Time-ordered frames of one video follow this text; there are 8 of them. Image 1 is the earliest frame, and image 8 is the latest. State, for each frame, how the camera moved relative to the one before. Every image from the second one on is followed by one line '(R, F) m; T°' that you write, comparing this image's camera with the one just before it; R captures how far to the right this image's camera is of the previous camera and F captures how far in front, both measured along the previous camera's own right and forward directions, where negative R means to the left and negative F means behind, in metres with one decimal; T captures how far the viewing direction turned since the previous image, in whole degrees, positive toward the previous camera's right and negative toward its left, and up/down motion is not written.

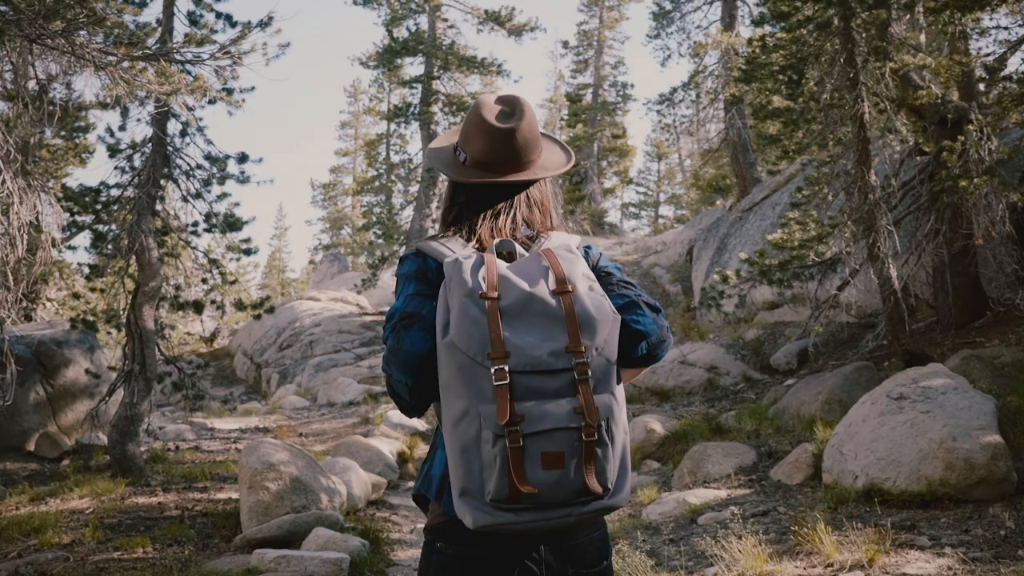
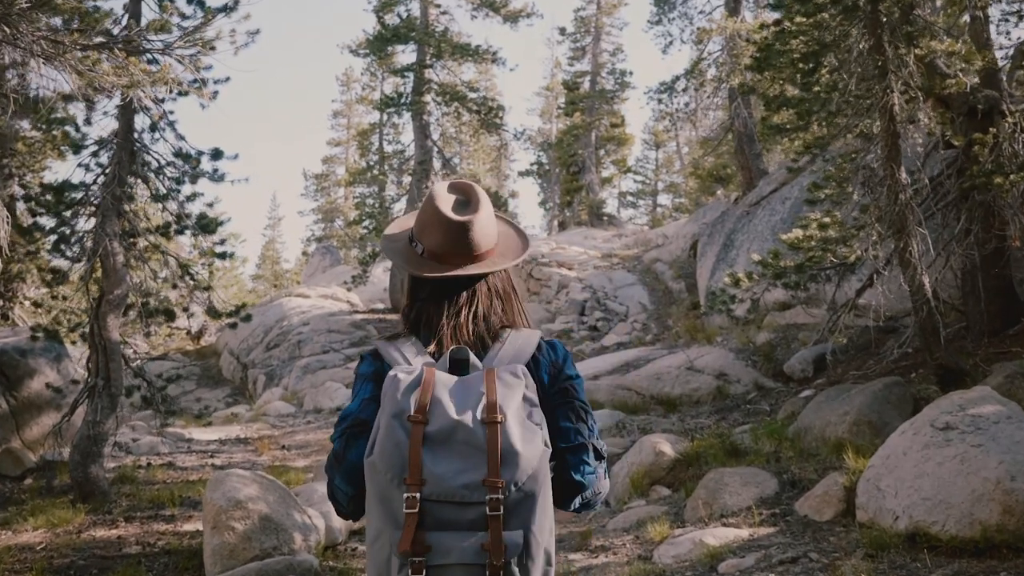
(0.0, +0.7) m; 0°
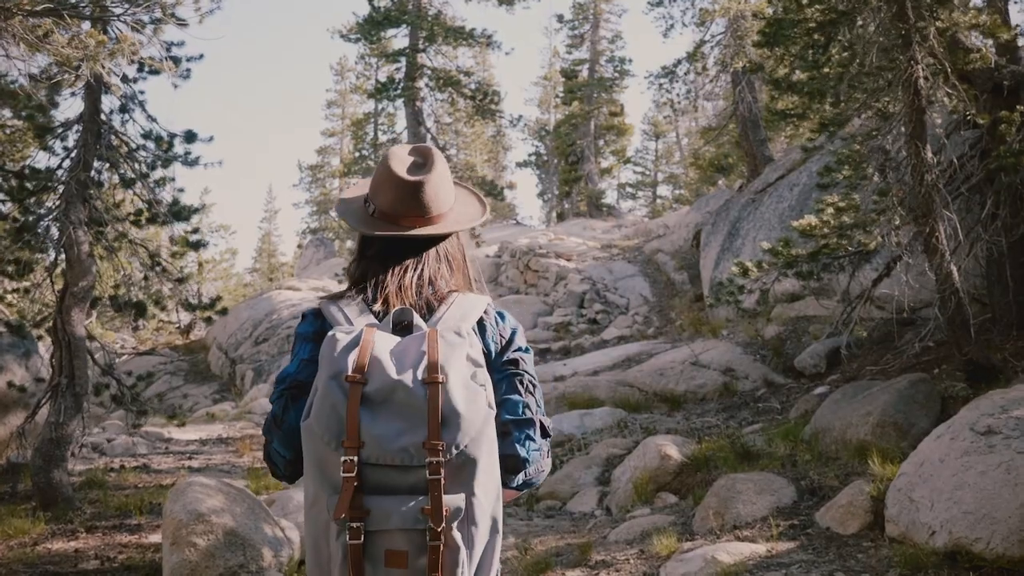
(+0.1, +0.6) m; 0°
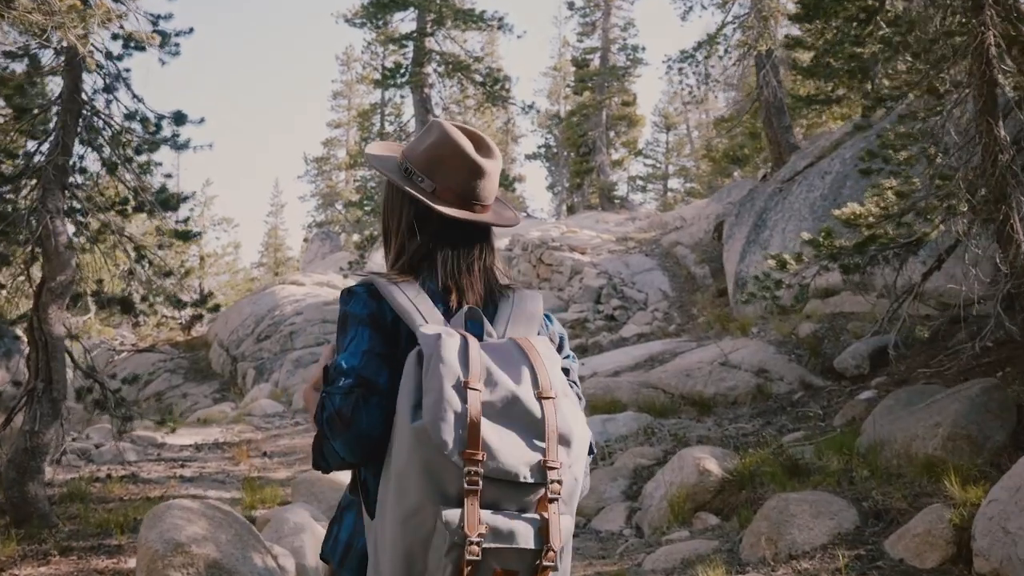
(-0.1, +0.7) m; -1°
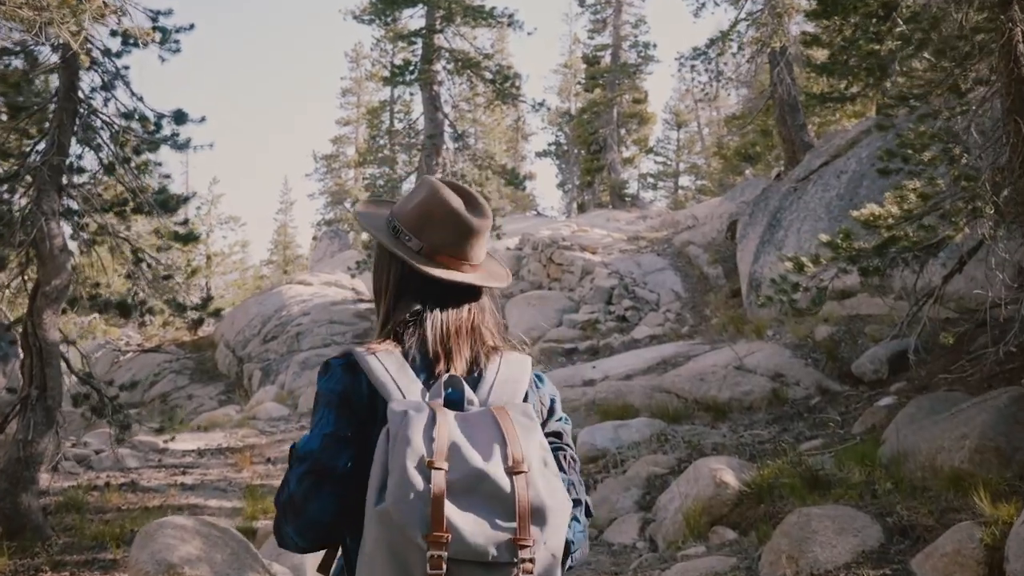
(0.0, +0.2) m; -1°
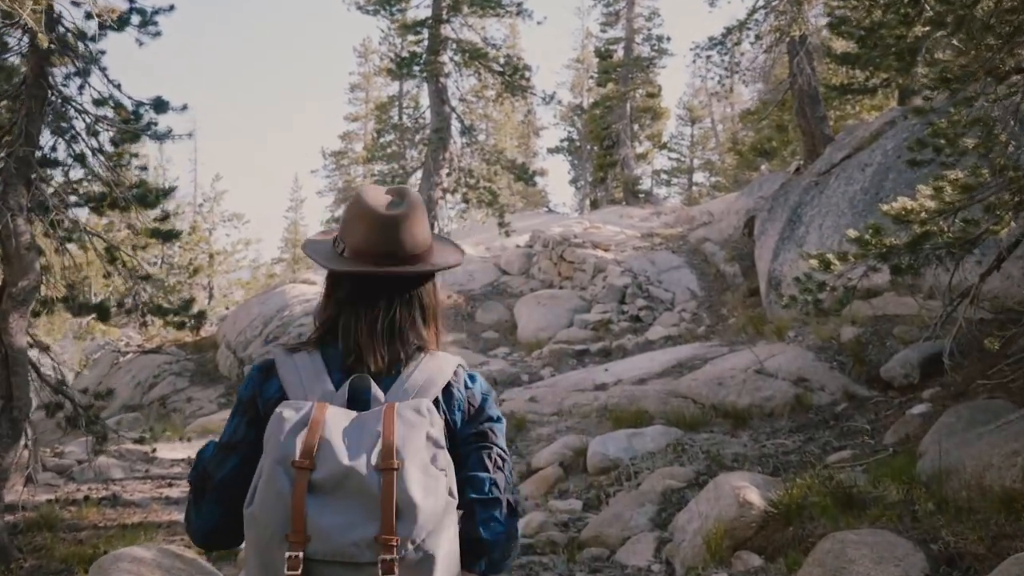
(+0.1, +0.5) m; -1°
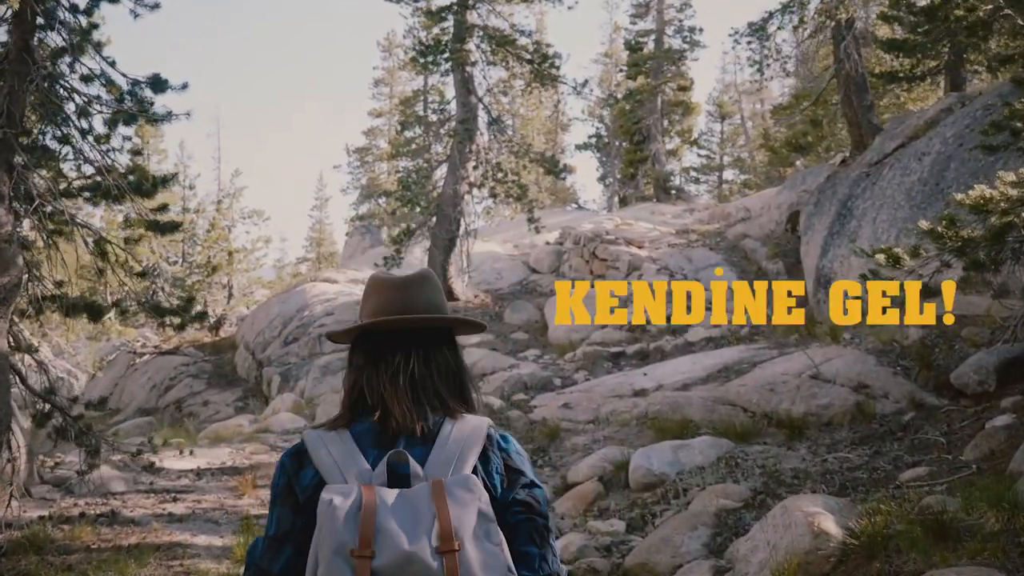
(-0.1, +0.7) m; -2°
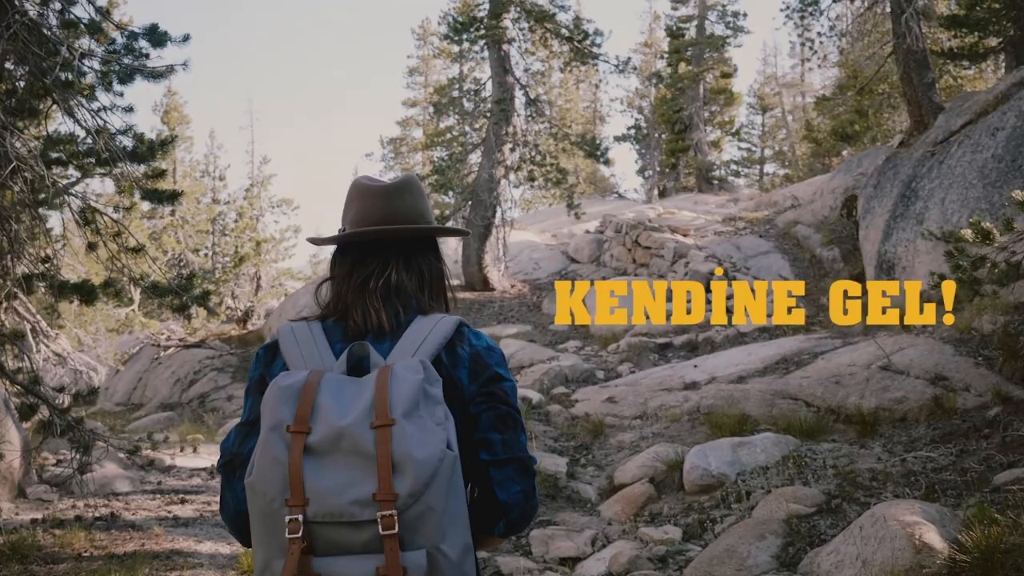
(0.0, +0.6) m; -3°
